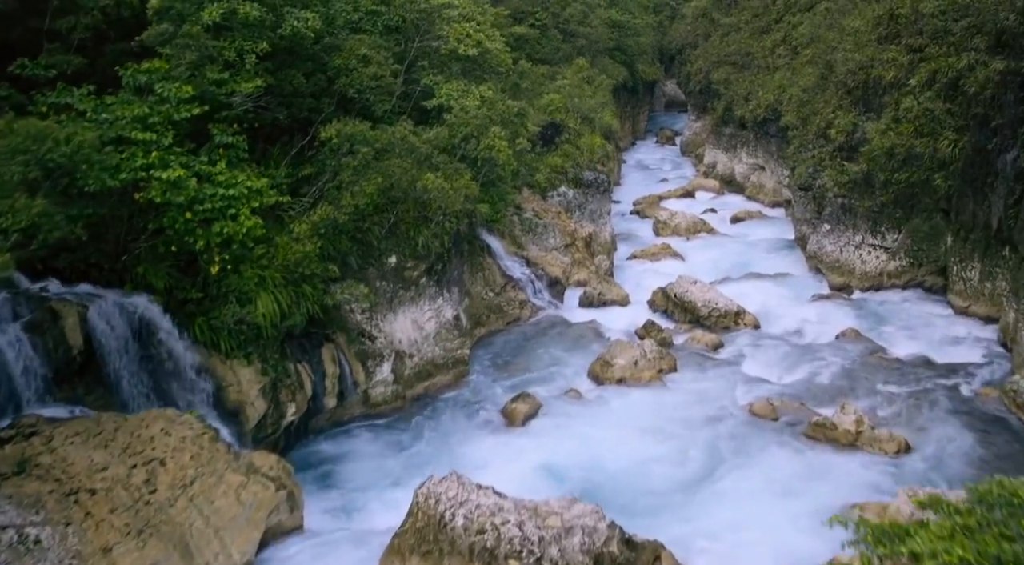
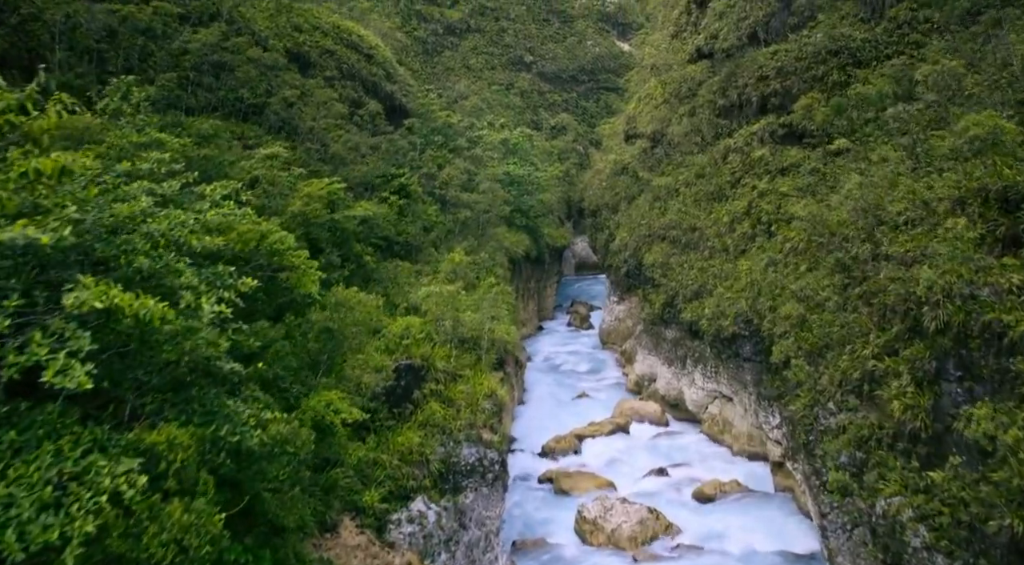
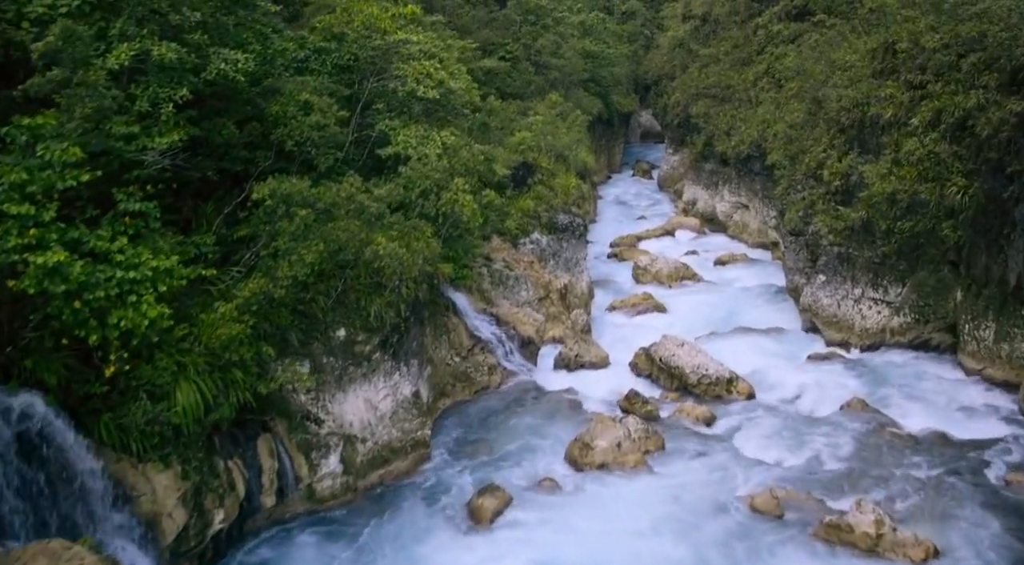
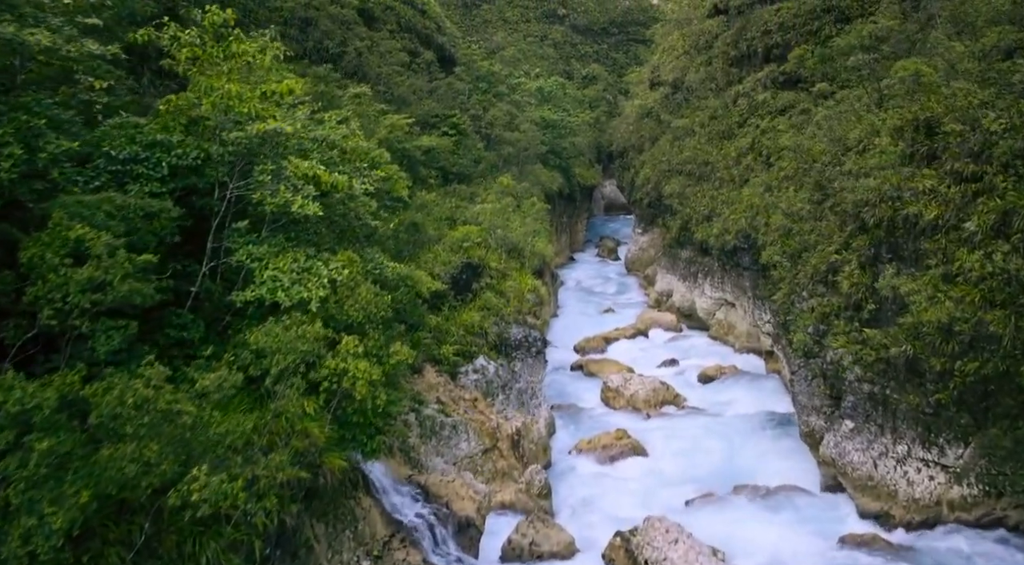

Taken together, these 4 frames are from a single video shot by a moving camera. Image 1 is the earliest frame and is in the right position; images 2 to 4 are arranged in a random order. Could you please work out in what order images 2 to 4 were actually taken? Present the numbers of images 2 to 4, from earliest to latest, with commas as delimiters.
3, 4, 2
